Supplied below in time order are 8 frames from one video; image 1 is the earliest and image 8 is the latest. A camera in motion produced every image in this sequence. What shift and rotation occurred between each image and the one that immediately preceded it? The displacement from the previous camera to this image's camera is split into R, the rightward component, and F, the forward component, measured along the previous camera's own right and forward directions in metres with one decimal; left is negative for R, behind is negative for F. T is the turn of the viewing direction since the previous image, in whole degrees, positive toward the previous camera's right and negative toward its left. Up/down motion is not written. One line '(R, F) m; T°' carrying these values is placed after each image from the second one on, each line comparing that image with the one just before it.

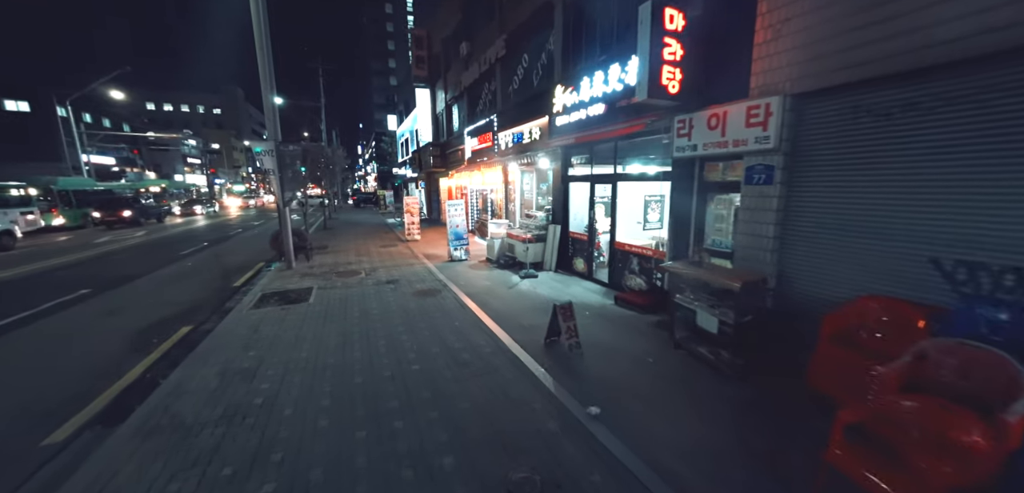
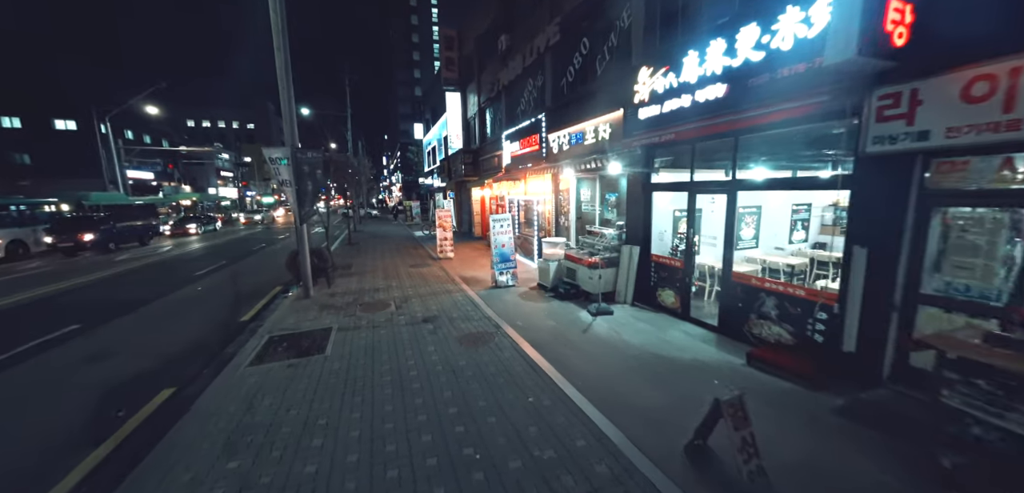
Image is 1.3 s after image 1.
(-0.9, +1.9) m; -3°
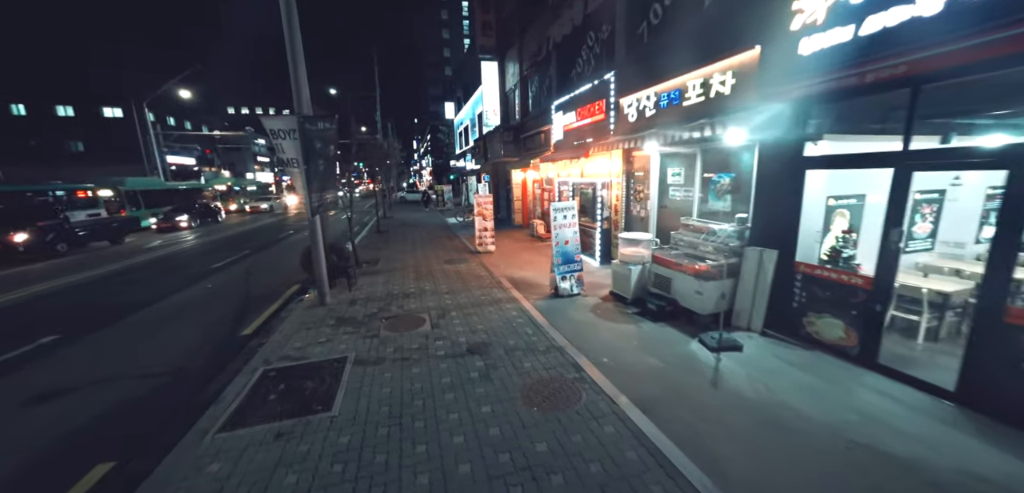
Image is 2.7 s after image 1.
(-0.7, +2.1) m; -4°
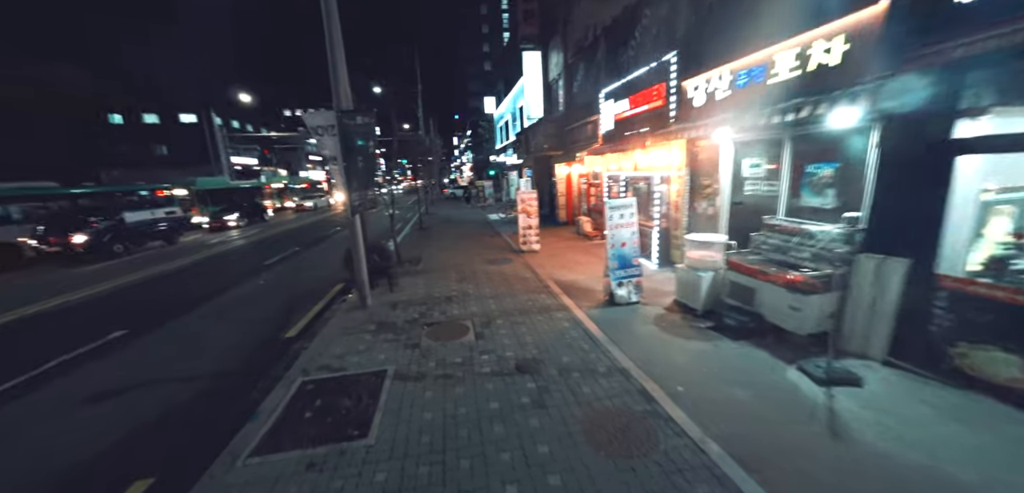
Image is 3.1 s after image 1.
(-0.2, +0.6) m; -6°
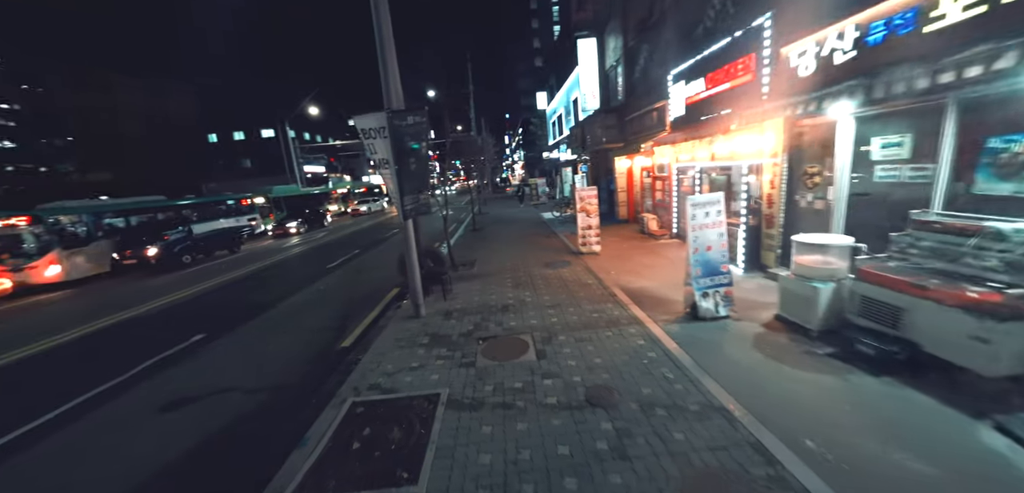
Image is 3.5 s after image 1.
(-0.2, +0.7) m; -8°
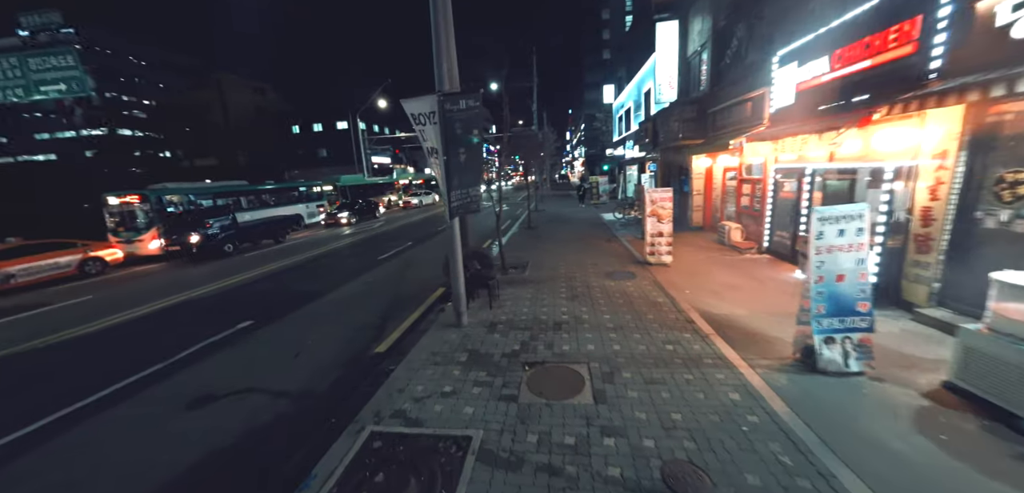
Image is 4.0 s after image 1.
(-0.1, +1.0) m; -8°
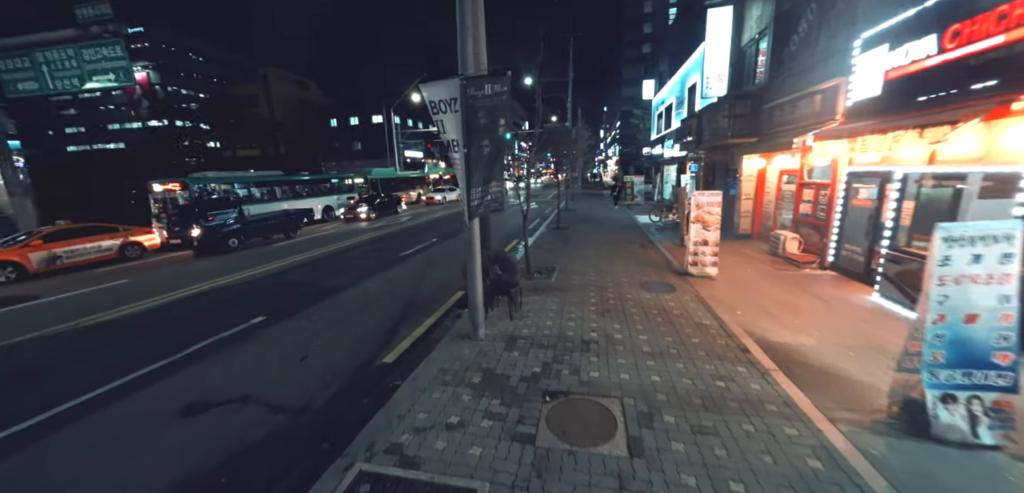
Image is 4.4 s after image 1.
(0.0, +0.7) m; -4°
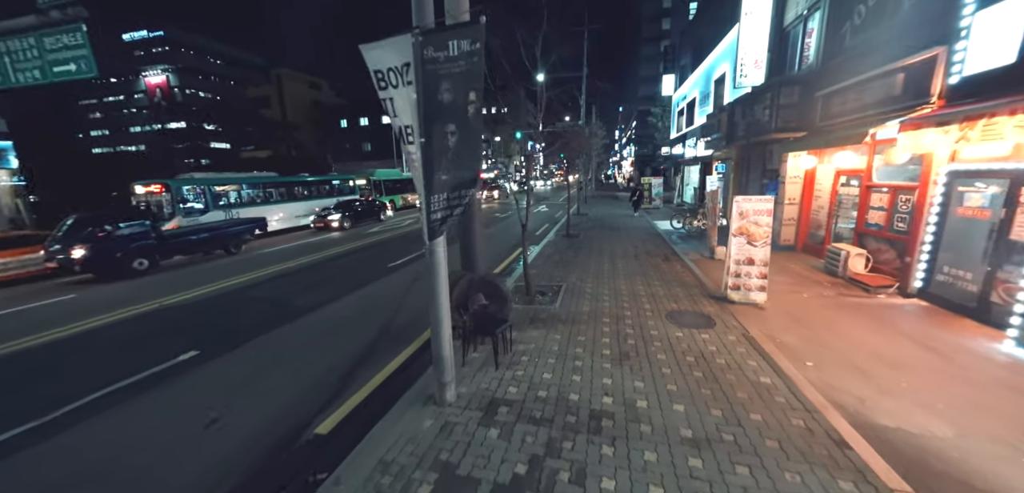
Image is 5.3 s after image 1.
(+0.4, +1.7) m; -2°
